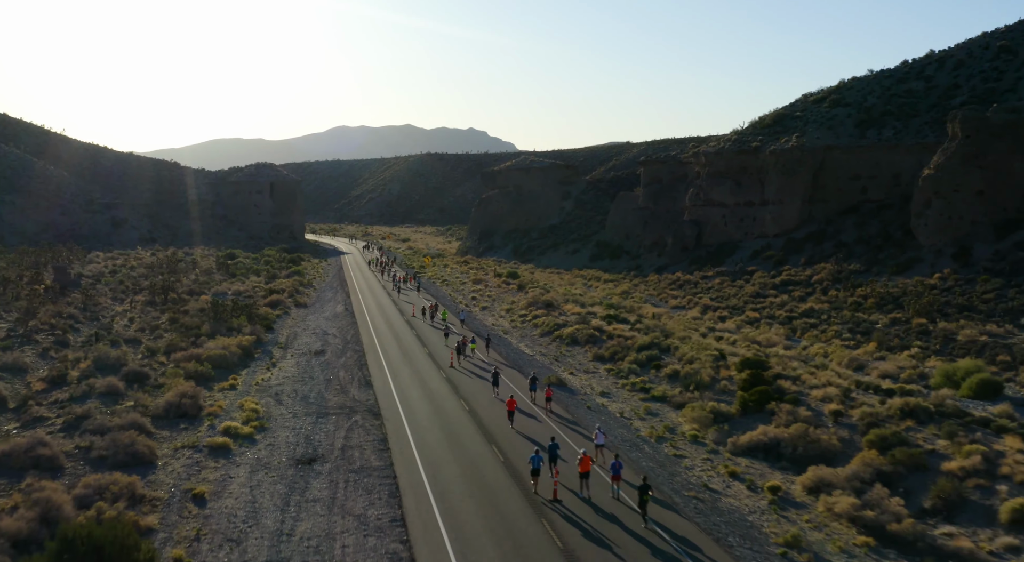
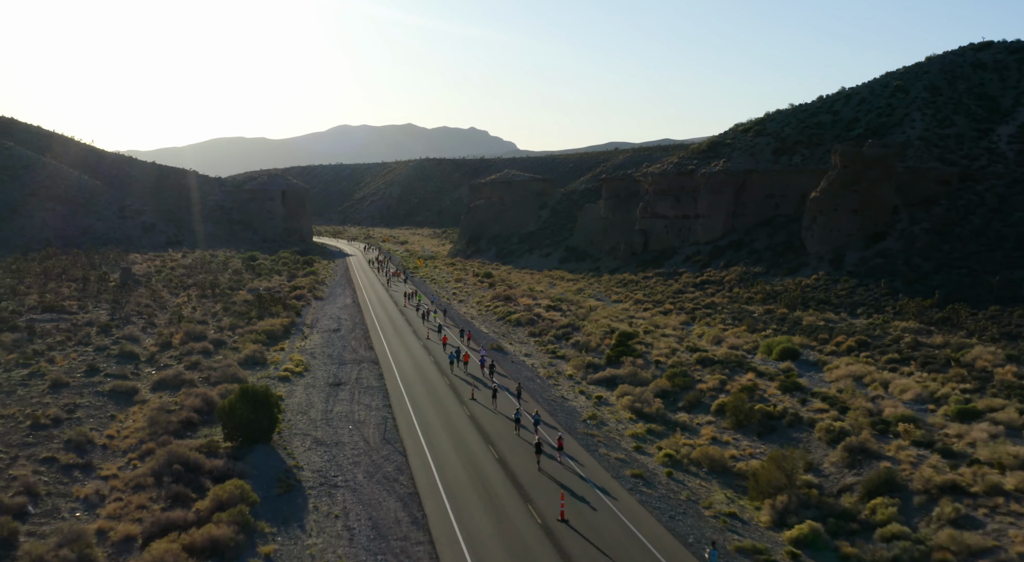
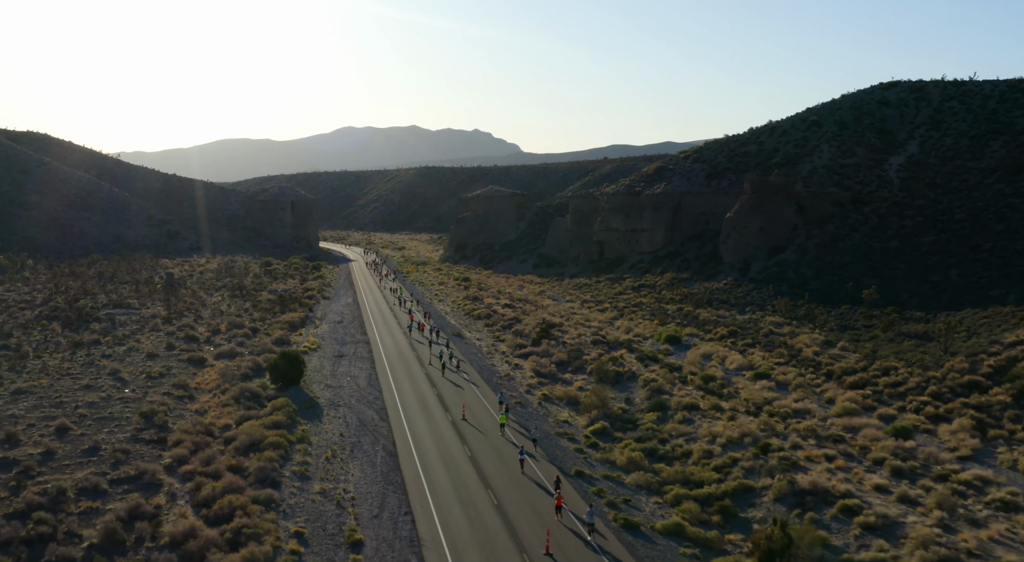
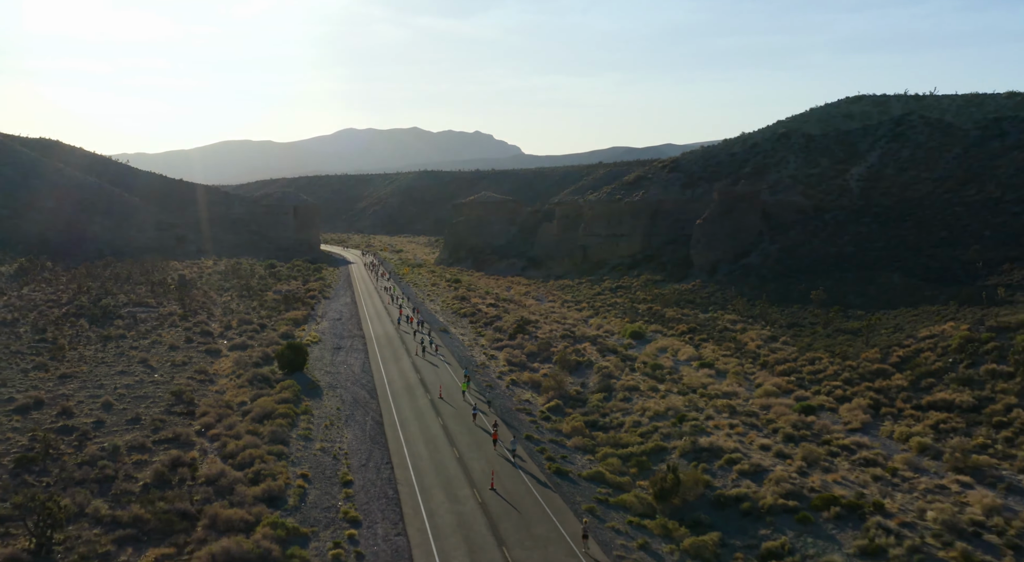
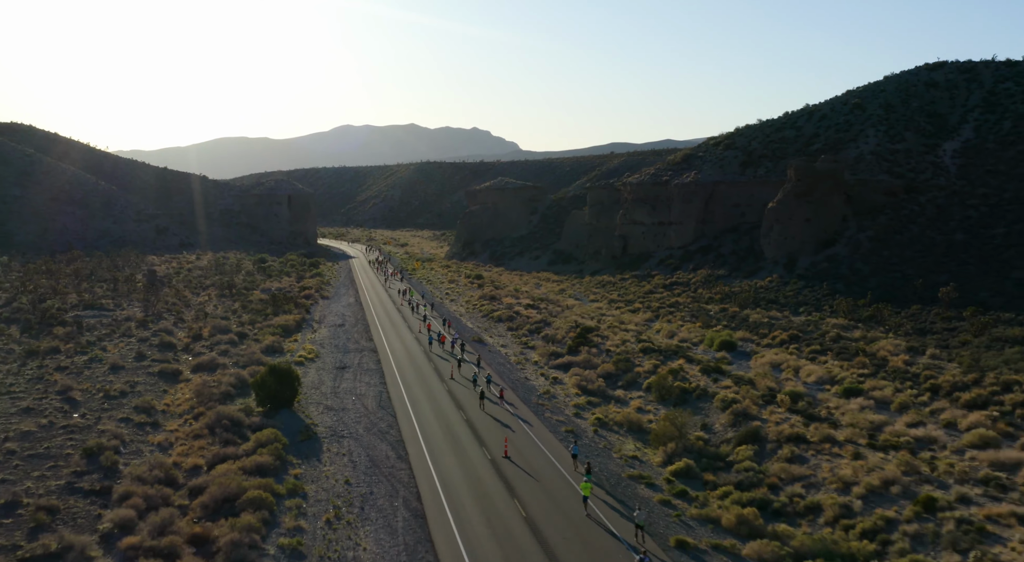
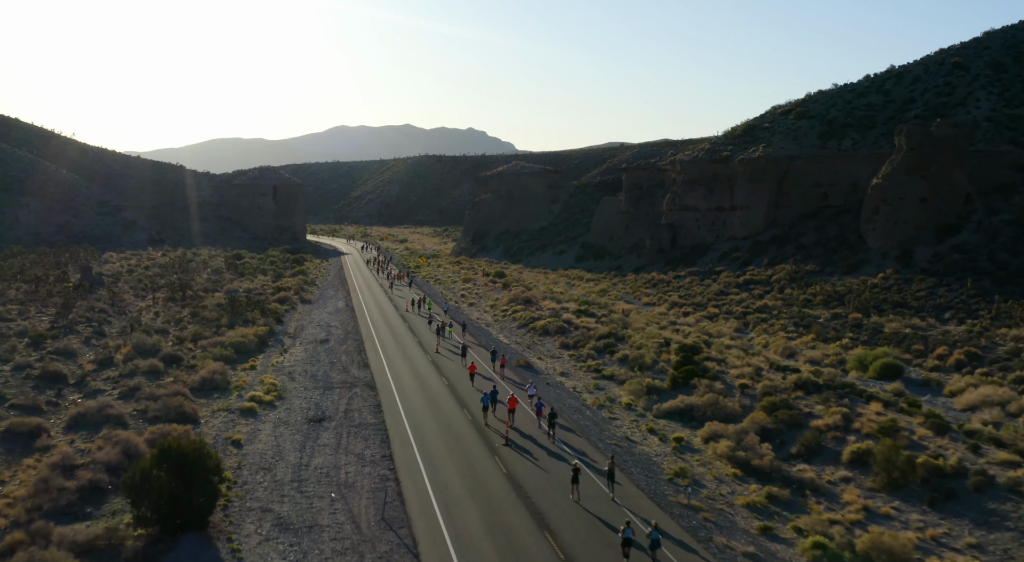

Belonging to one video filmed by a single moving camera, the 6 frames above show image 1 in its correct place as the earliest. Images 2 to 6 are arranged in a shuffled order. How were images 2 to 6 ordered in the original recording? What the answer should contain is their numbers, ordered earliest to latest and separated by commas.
6, 2, 5, 3, 4
